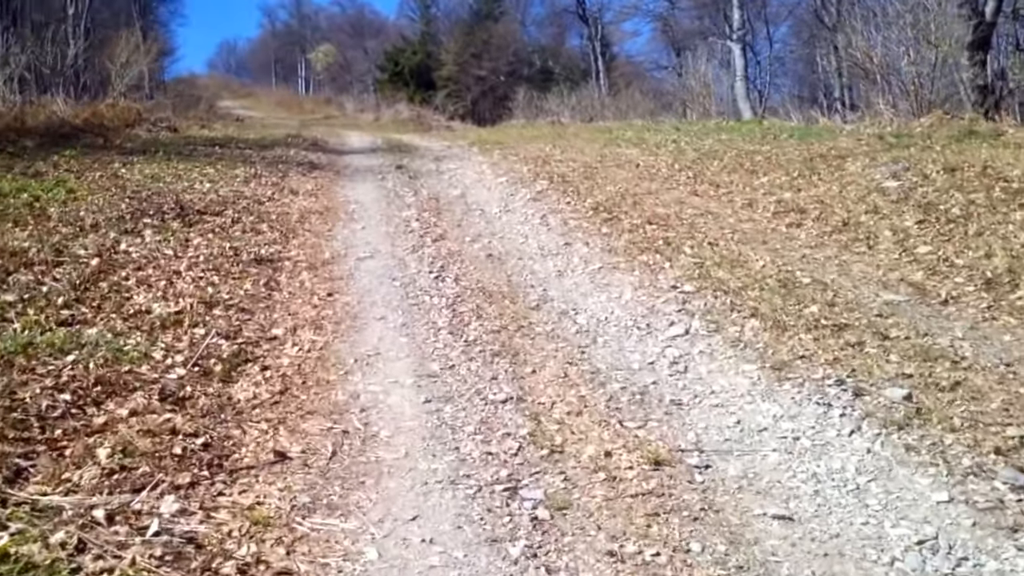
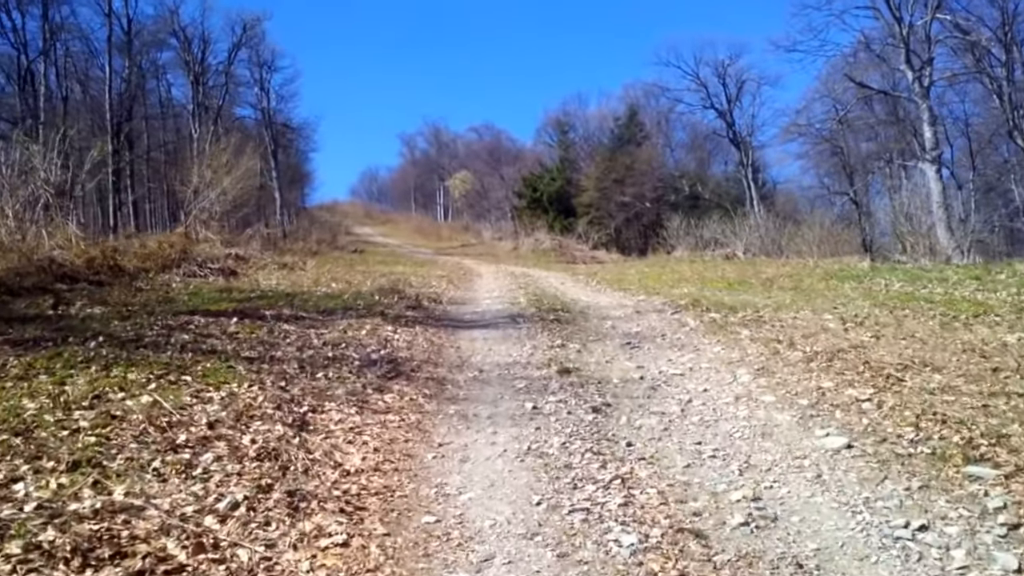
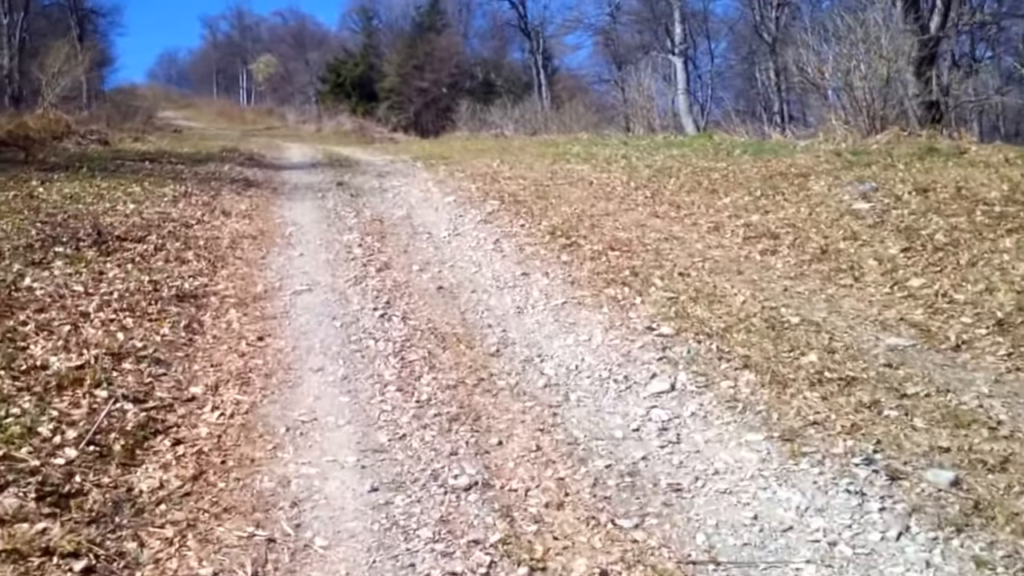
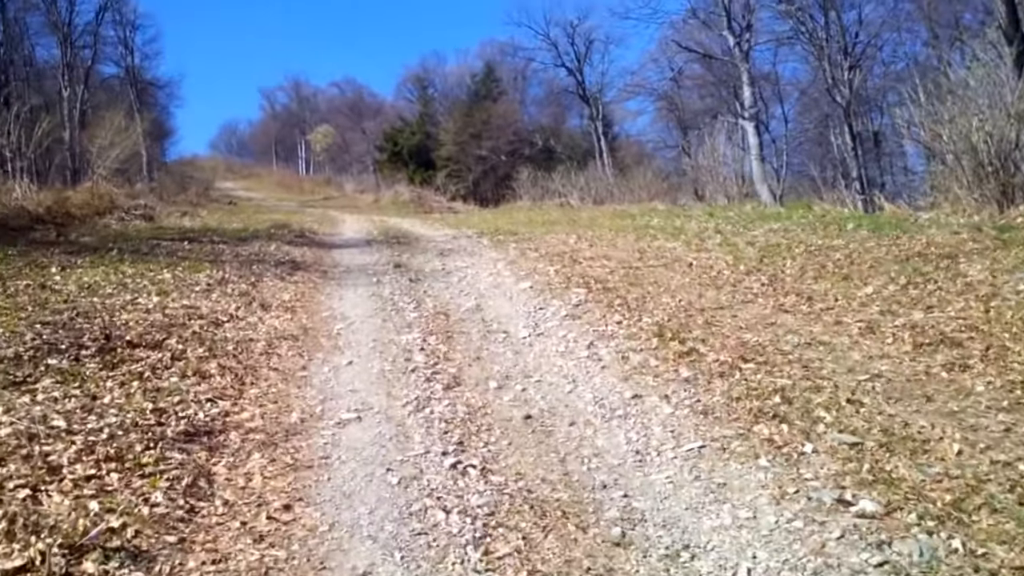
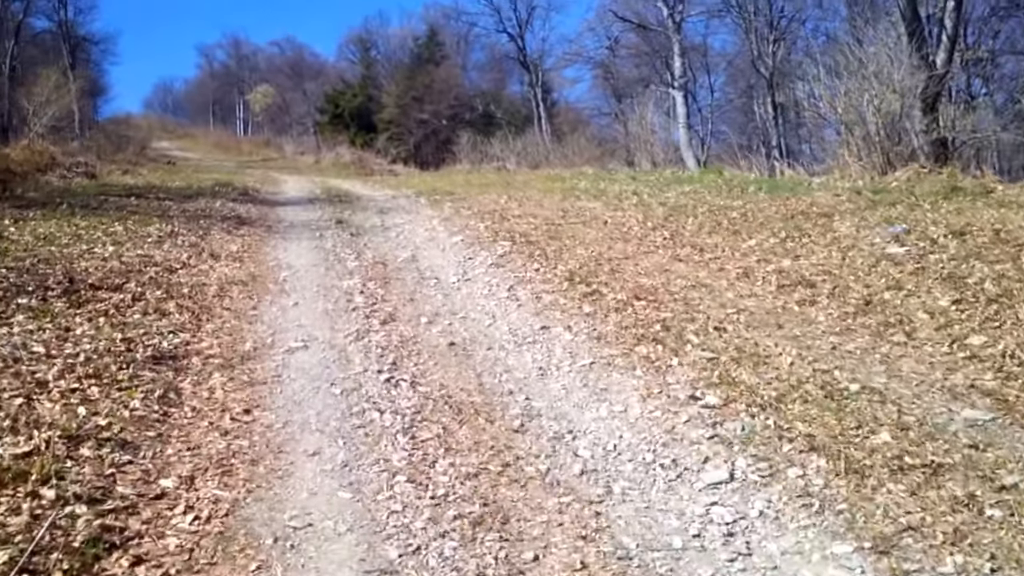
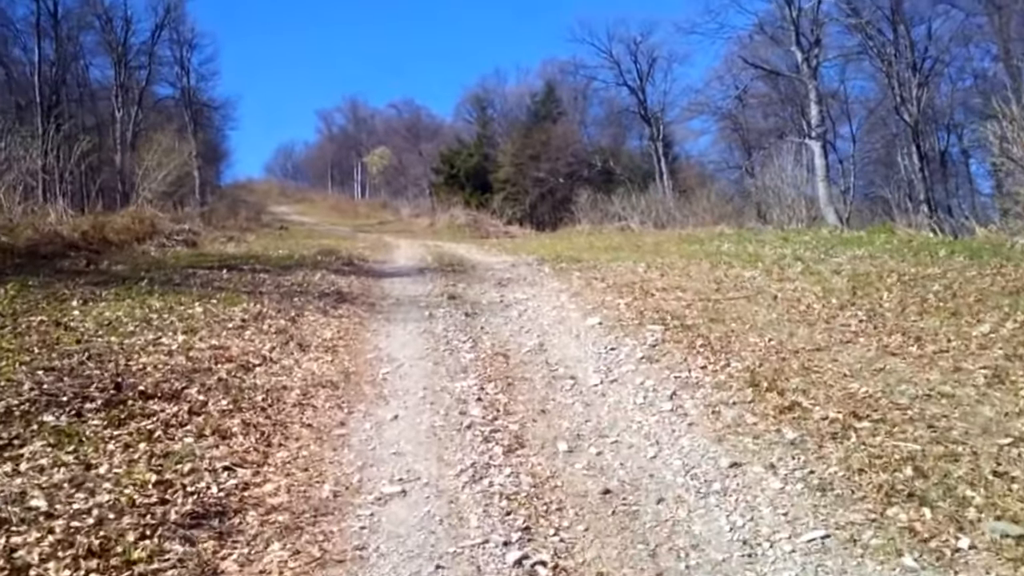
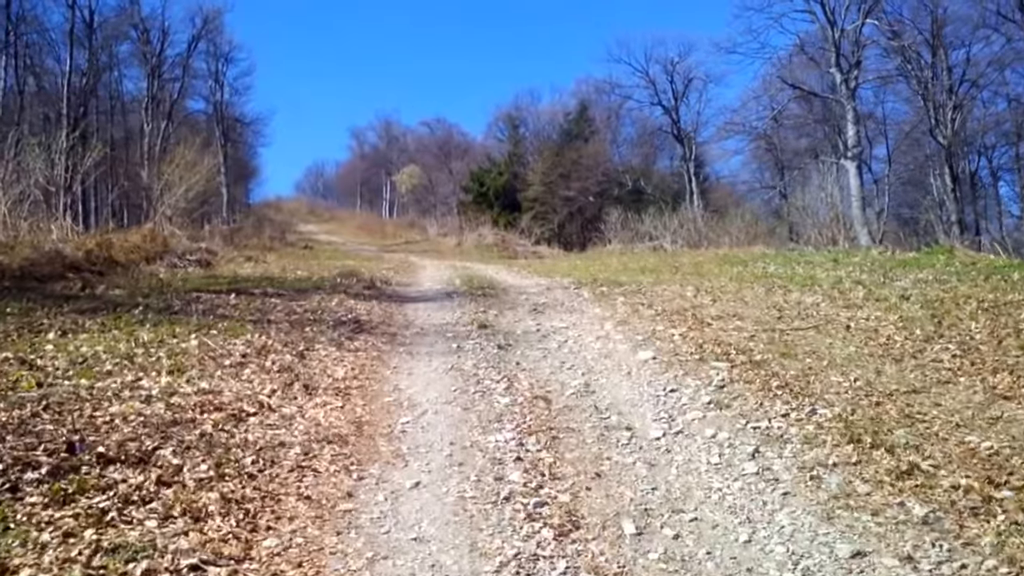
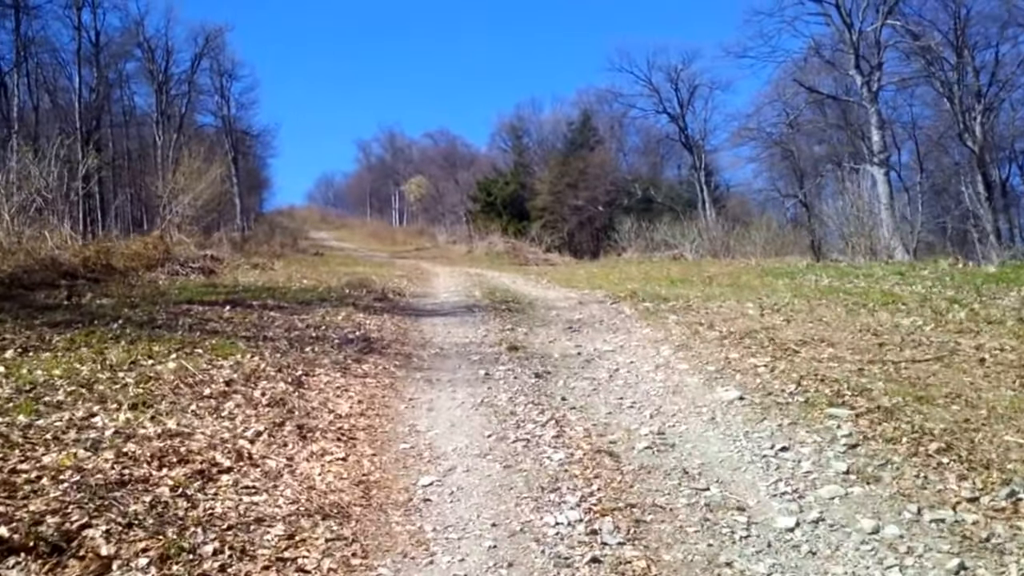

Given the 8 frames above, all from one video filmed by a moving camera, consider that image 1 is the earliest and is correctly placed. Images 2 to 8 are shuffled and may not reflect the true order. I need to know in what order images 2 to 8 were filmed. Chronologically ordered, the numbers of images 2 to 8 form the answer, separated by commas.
3, 5, 4, 6, 7, 8, 2
